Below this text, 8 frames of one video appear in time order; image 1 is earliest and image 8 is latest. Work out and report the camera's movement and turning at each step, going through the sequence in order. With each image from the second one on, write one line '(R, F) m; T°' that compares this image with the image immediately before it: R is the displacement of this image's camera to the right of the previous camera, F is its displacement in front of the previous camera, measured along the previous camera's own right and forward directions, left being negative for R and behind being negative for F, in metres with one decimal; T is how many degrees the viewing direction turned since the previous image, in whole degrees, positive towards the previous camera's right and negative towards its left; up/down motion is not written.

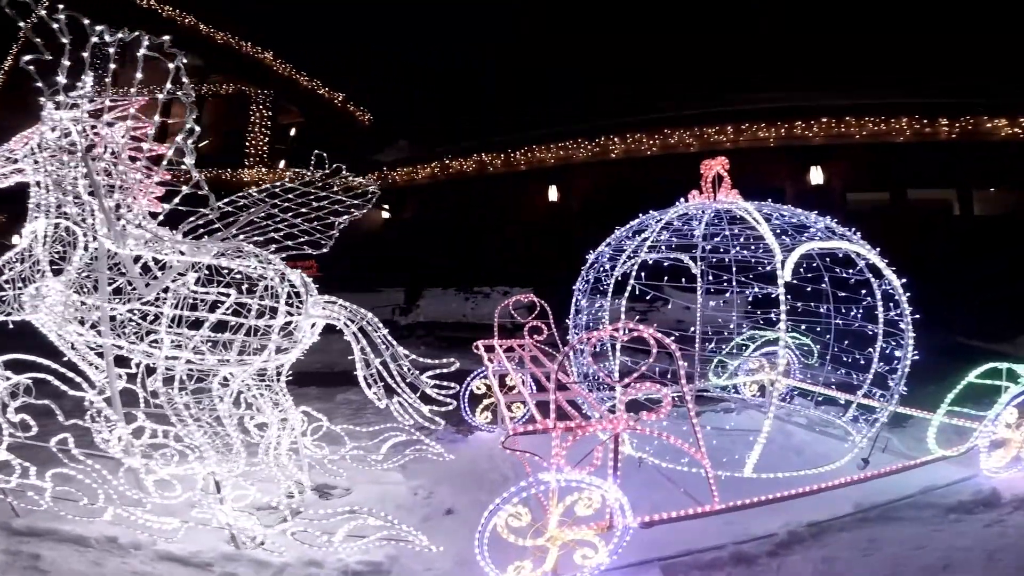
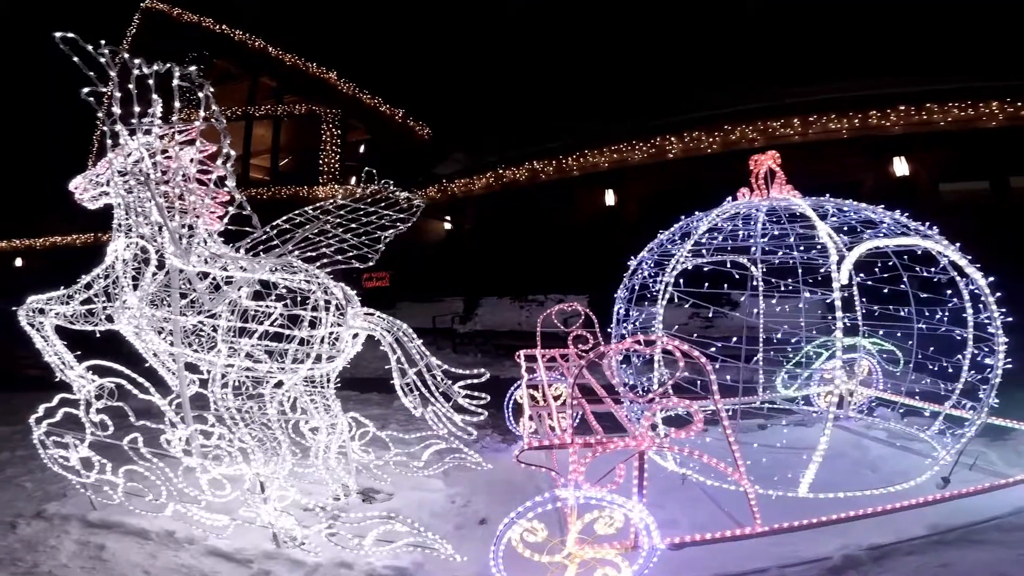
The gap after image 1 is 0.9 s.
(+0.3, +0.1) m; -7°
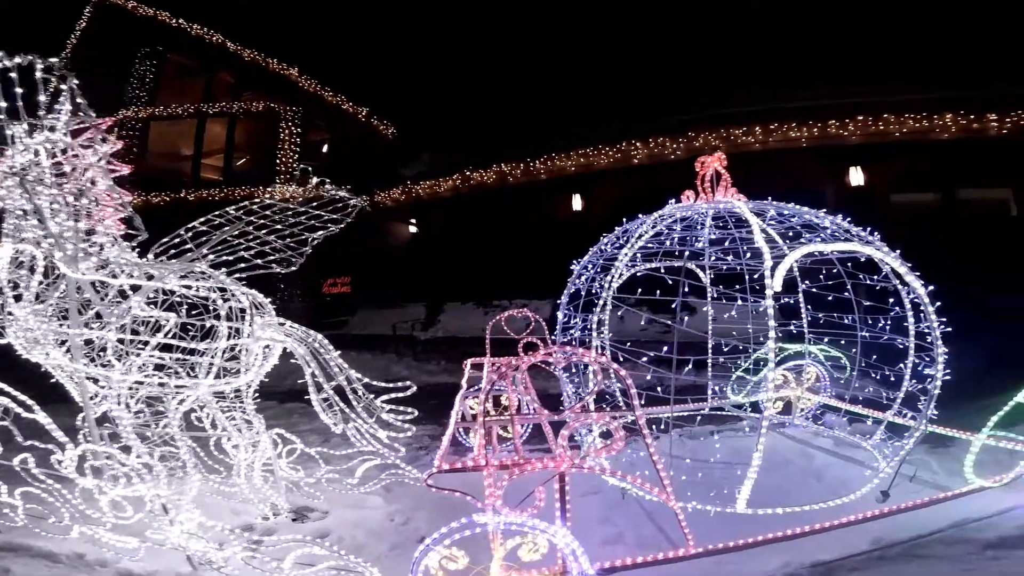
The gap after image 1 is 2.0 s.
(+0.3, +0.2) m; +3°
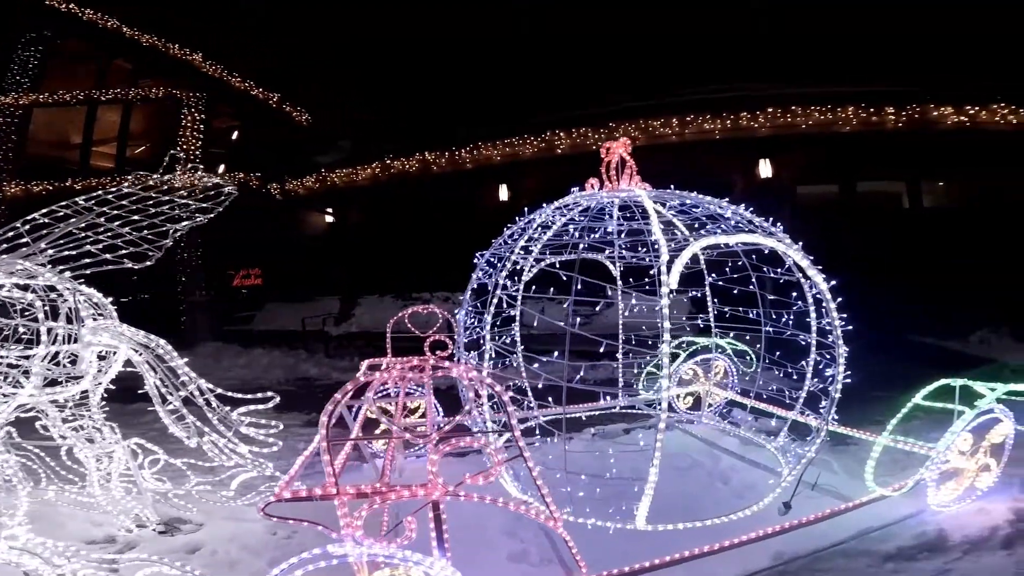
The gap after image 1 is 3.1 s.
(+0.3, +0.4) m; +7°
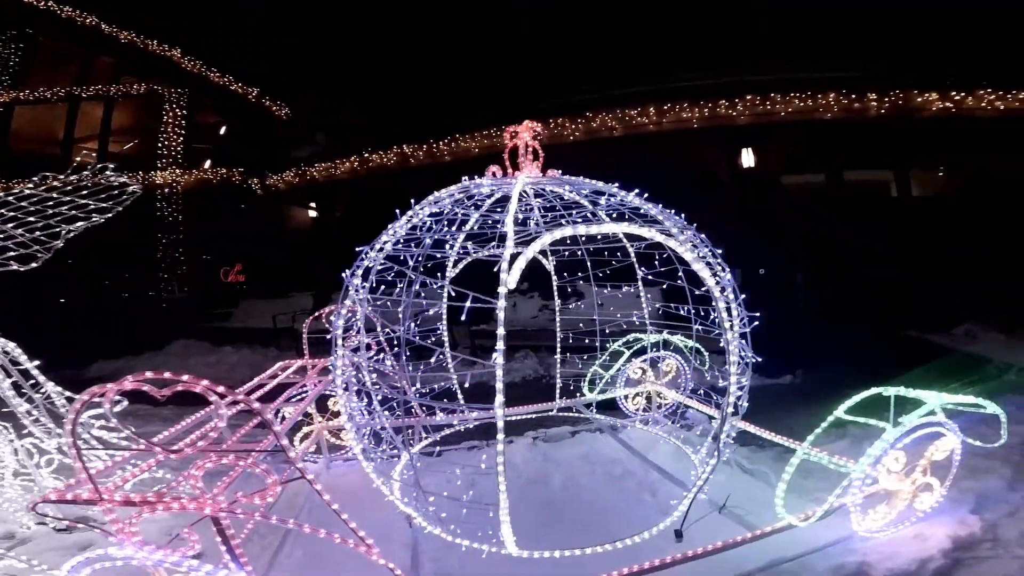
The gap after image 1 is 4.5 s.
(+0.7, +0.4) m; -1°
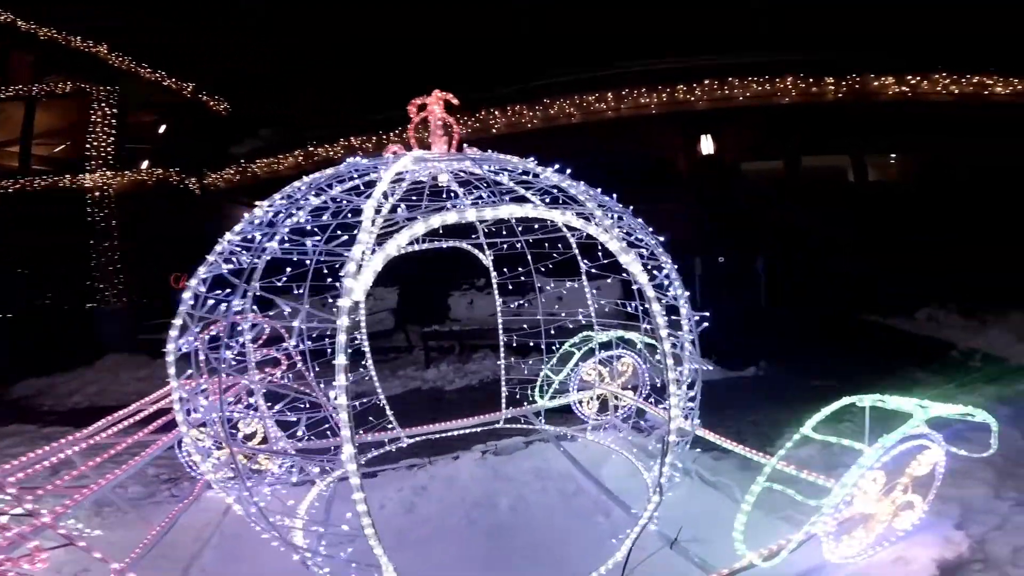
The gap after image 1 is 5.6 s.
(+0.3, +0.5) m; +3°
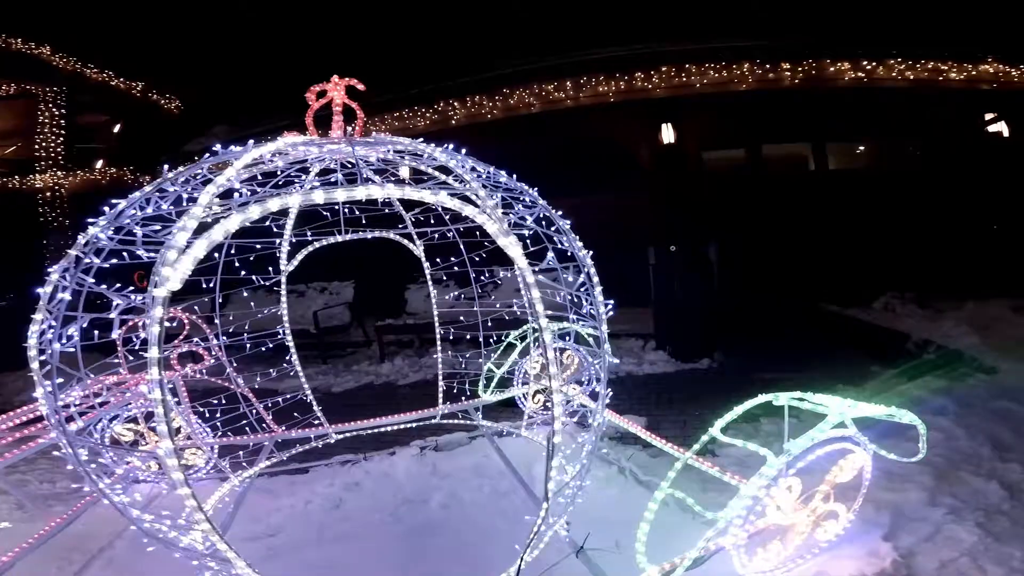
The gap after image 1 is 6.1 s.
(+0.3, +0.2) m; +2°
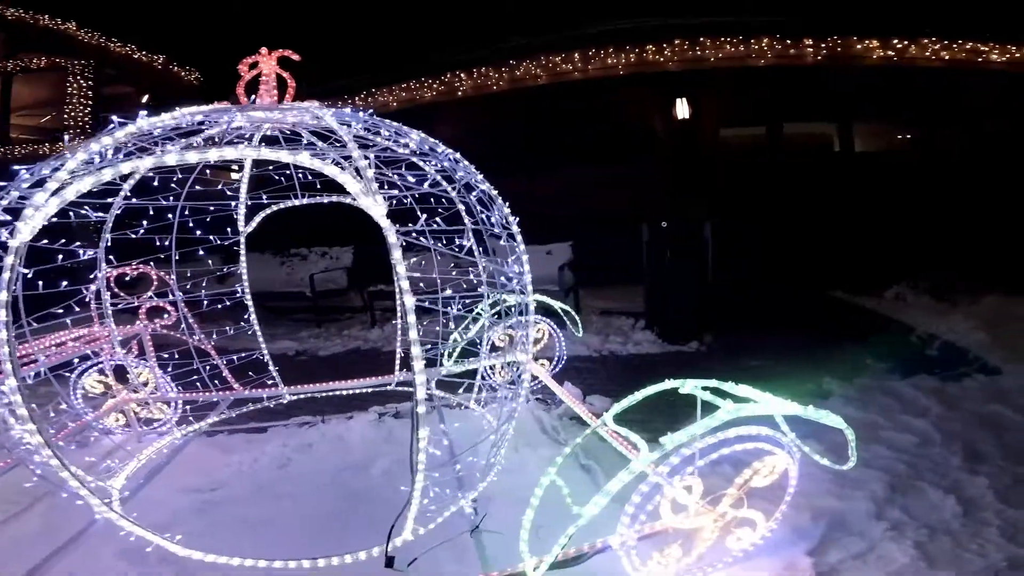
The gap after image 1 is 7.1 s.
(+0.4, +0.2) m; -2°
